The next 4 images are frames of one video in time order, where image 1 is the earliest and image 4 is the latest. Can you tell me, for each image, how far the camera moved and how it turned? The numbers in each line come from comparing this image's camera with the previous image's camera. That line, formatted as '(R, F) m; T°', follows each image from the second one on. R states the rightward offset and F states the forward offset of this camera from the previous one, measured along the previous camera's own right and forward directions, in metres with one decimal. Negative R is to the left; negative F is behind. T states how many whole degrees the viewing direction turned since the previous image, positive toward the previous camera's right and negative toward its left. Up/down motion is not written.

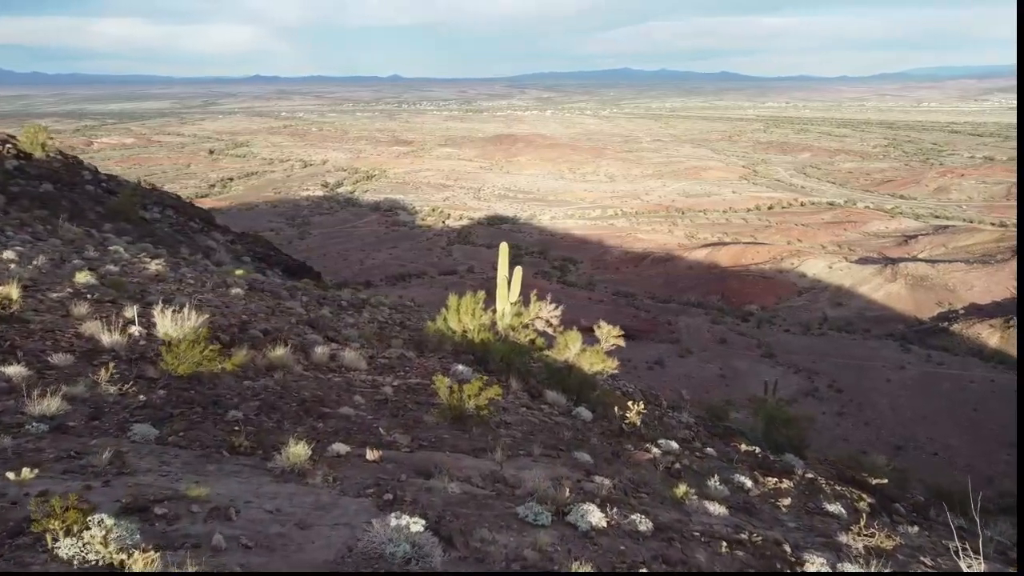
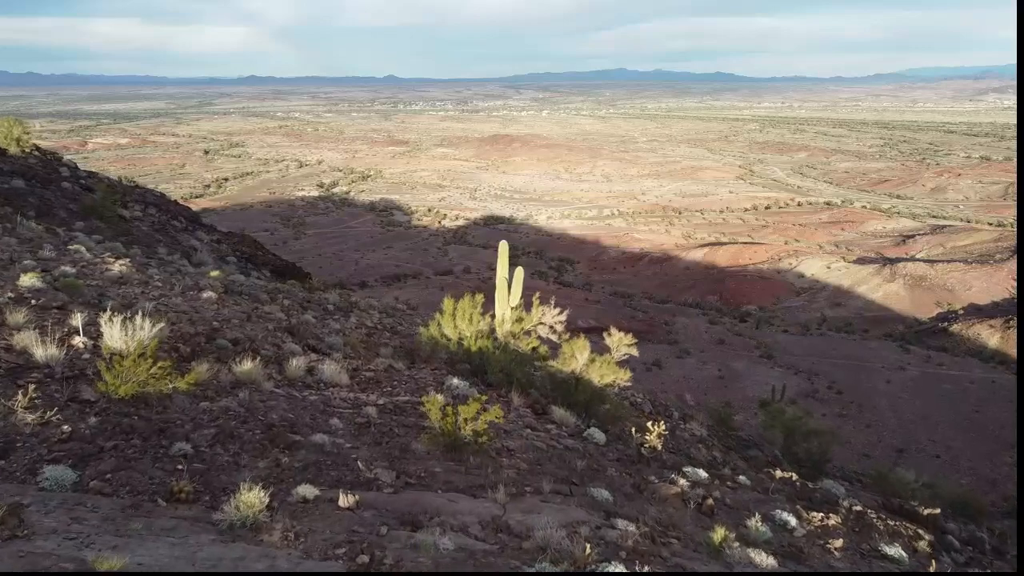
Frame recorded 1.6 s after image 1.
(0.0, +0.6) m; 0°
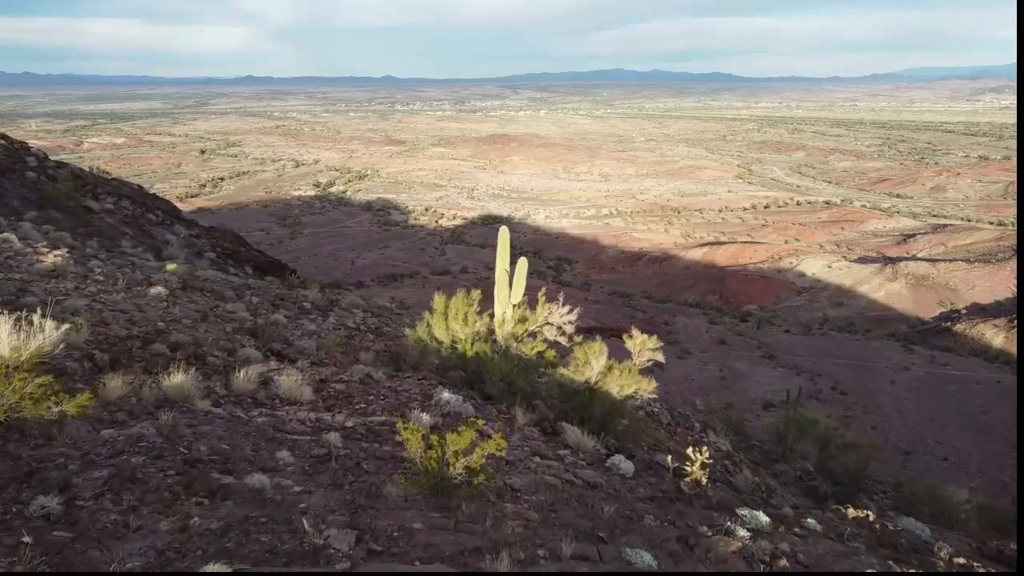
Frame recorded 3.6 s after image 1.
(0.0, +0.9) m; 0°
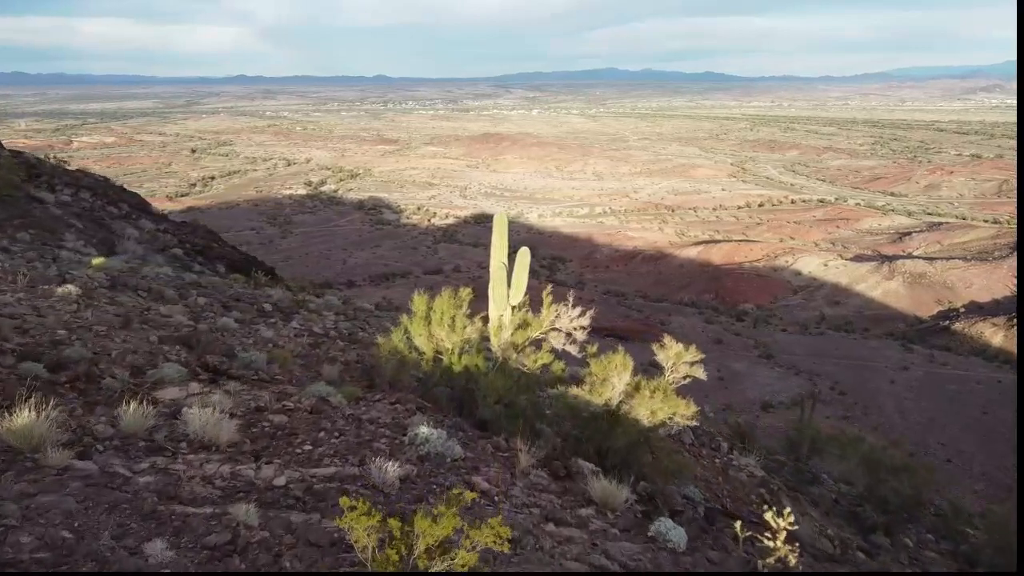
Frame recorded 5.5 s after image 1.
(0.0, +1.0) m; 0°
